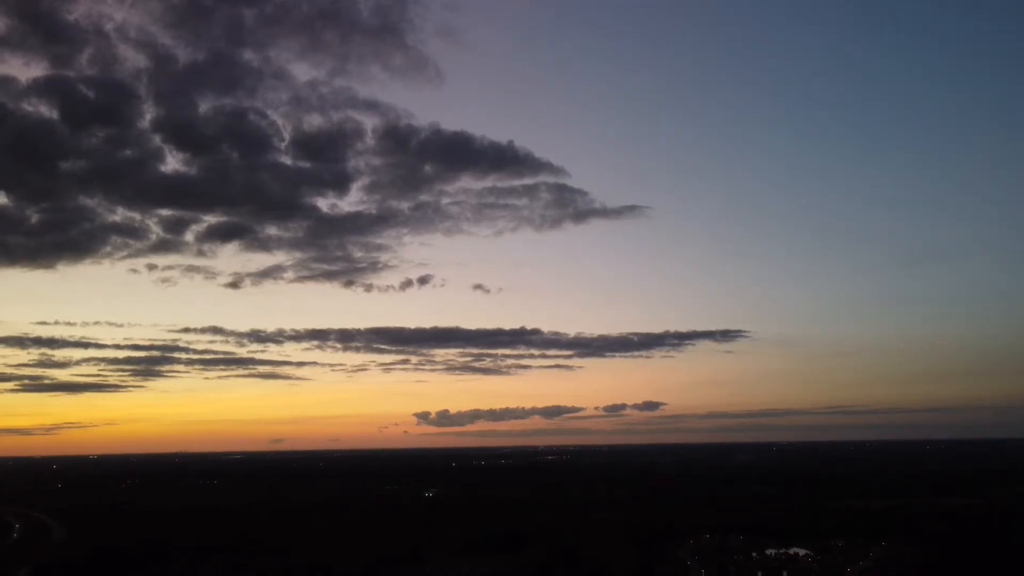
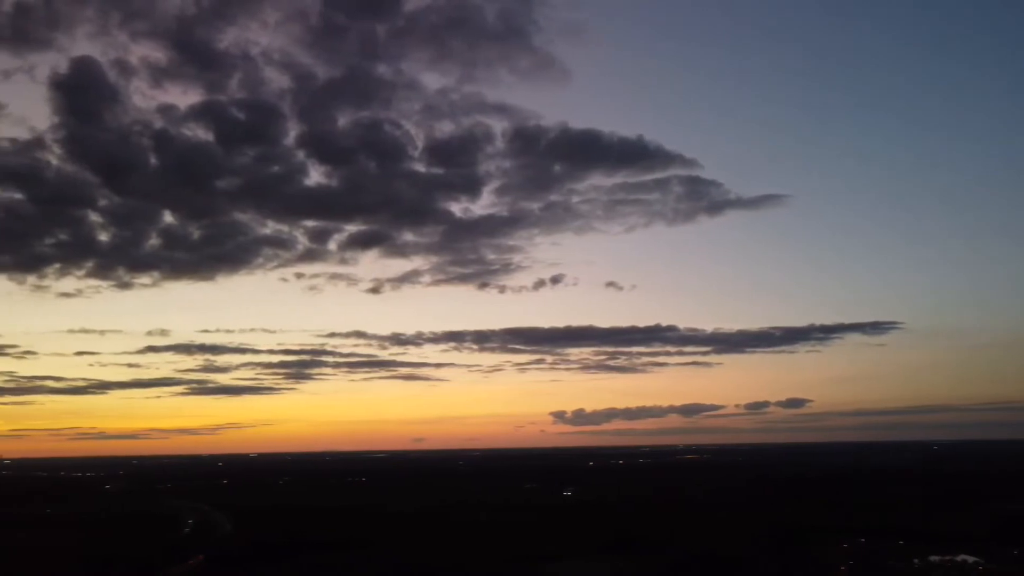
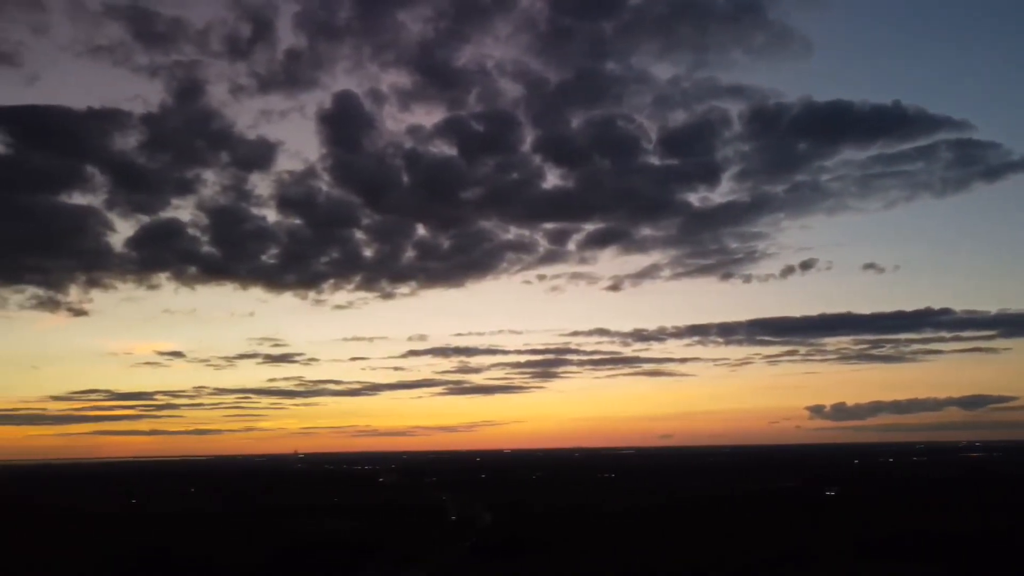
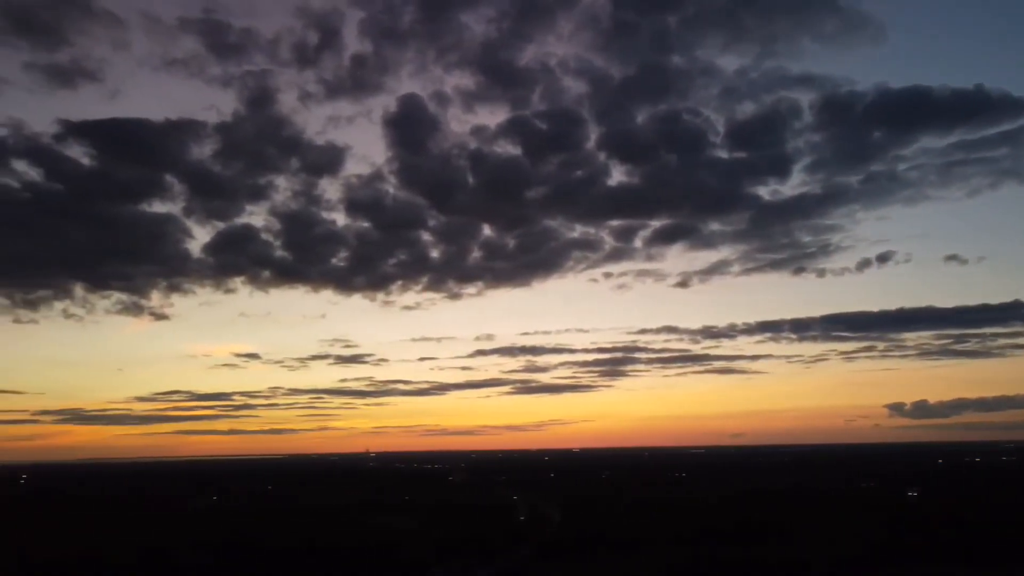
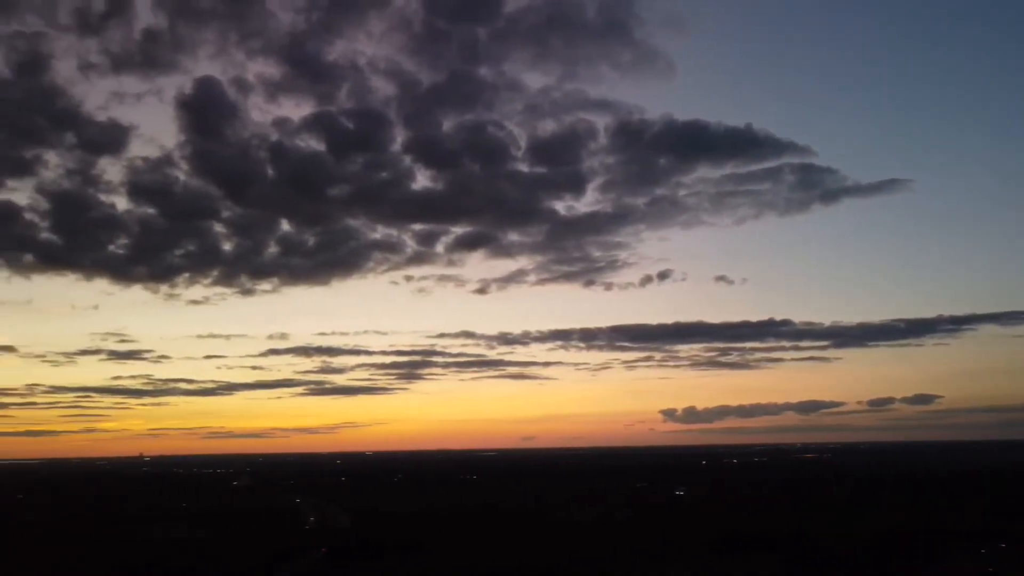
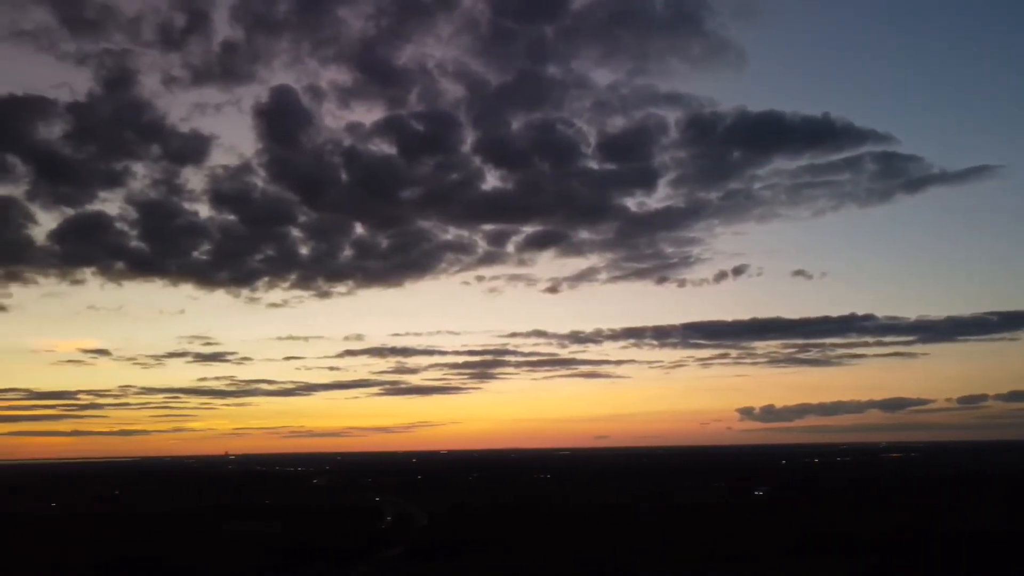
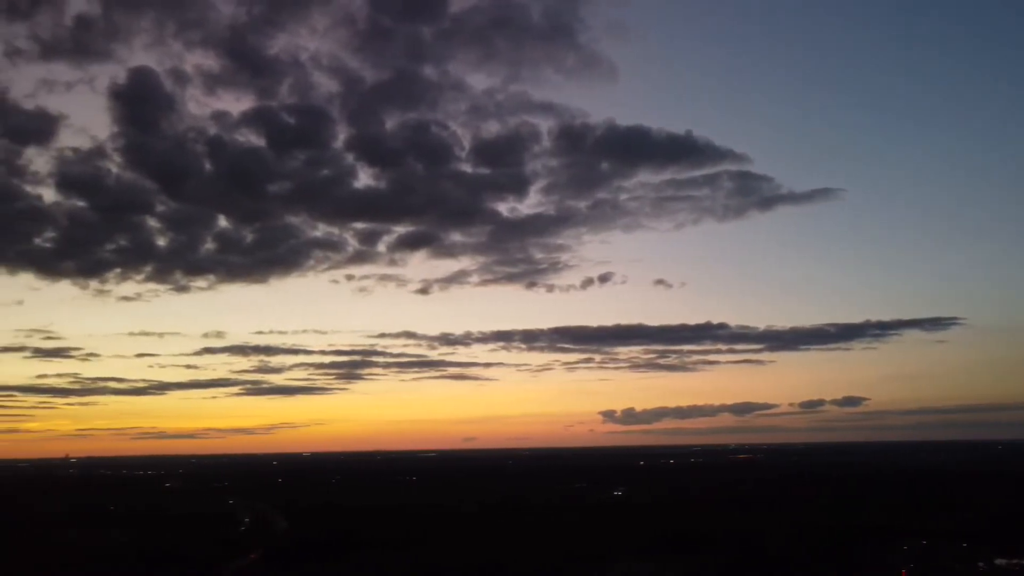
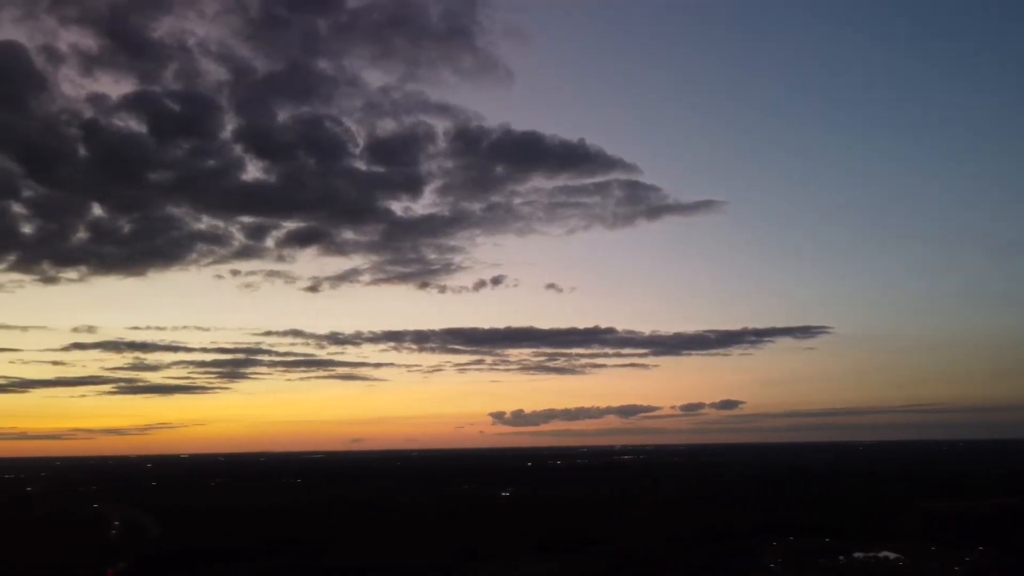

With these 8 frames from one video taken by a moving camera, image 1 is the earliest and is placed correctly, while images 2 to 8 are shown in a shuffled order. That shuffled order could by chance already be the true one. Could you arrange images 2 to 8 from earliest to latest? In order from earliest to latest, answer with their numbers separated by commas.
8, 2, 7, 5, 6, 3, 4
